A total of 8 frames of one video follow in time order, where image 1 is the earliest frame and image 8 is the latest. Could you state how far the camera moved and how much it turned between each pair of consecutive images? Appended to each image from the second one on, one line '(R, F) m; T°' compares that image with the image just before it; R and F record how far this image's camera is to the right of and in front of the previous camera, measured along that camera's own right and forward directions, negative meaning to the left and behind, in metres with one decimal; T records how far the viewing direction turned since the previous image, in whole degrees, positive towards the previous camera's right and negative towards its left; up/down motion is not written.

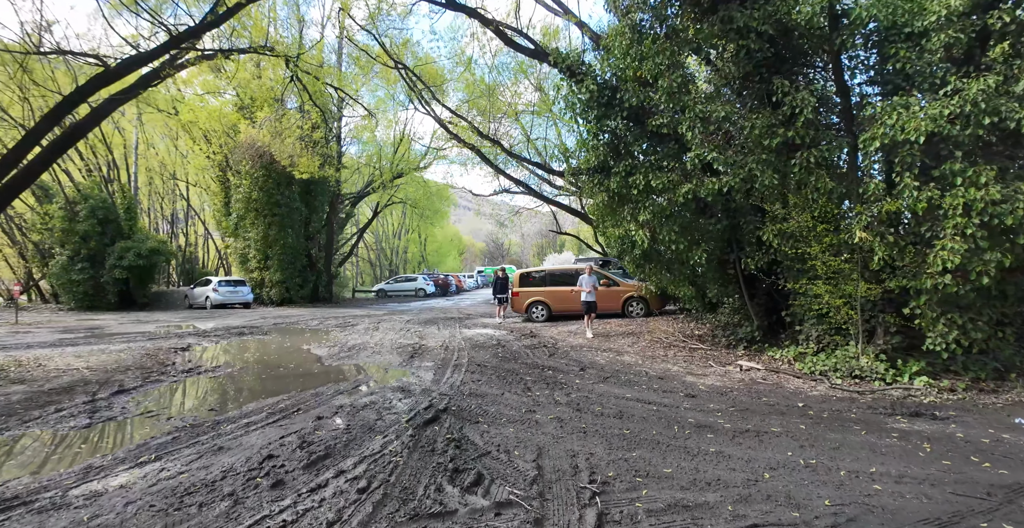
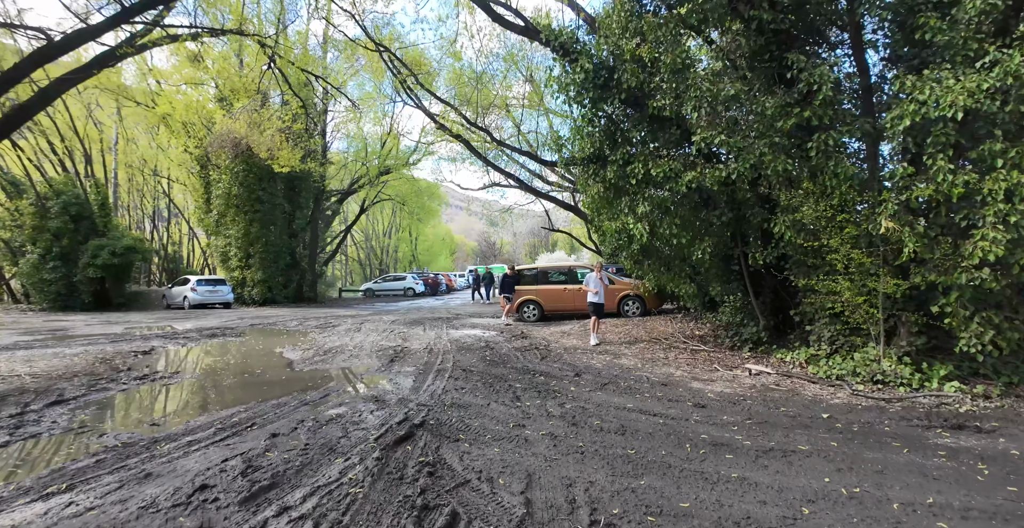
(+0.1, +0.7) m; +1°
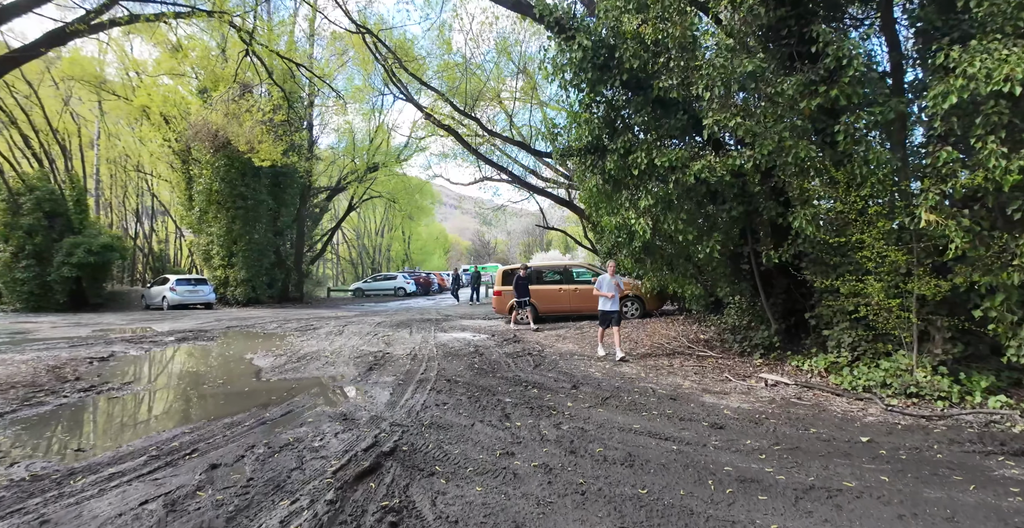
(+0.1, +0.8) m; +1°
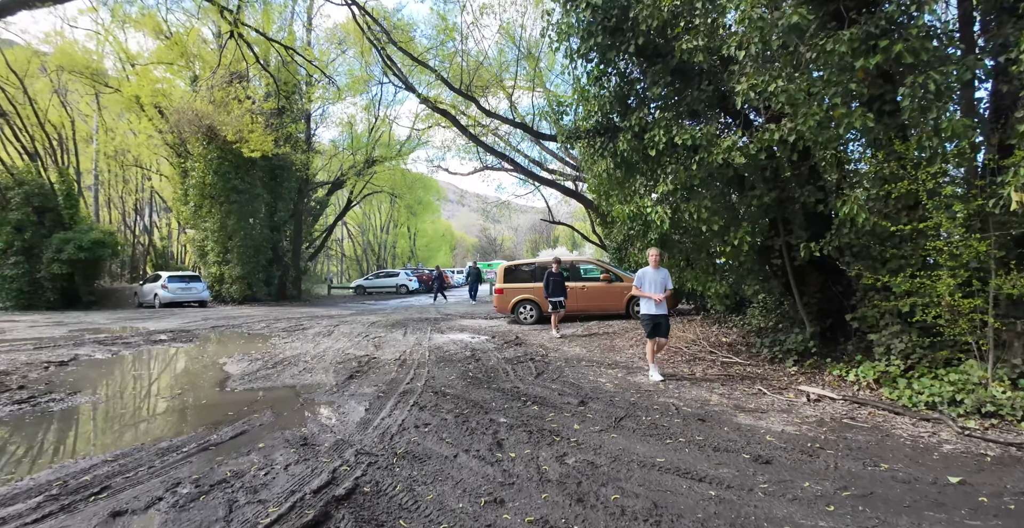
(+0.1, +0.9) m; -1°
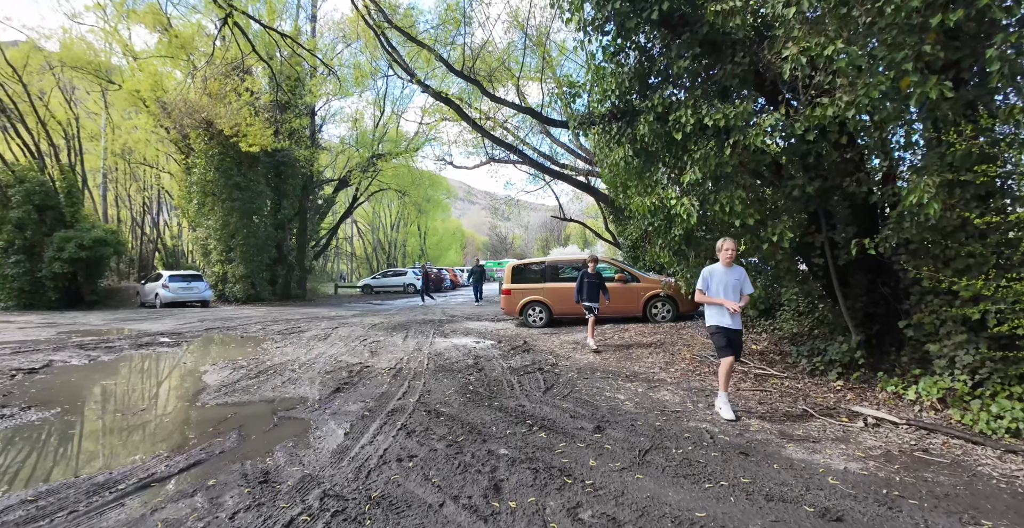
(+0.1, +0.8) m; -1°
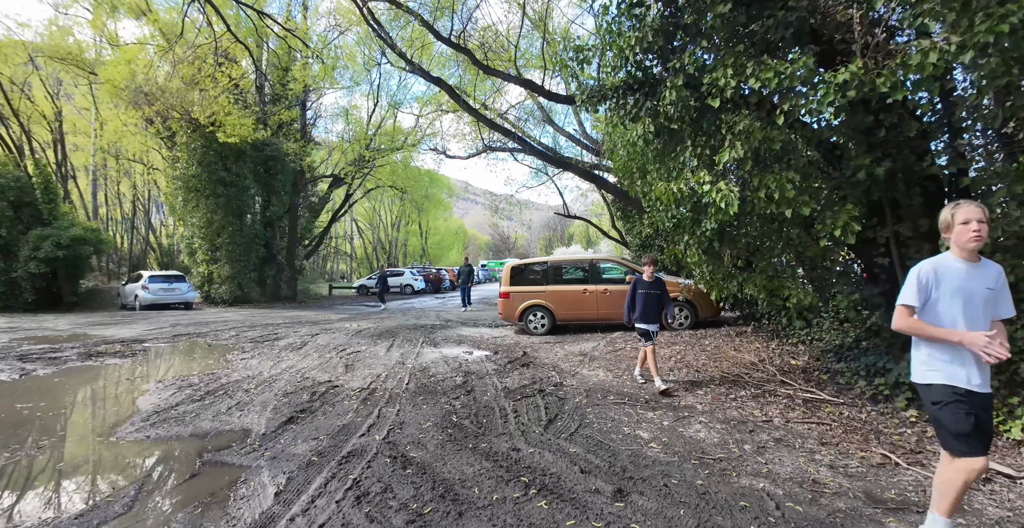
(+0.1, +1.2) m; 0°
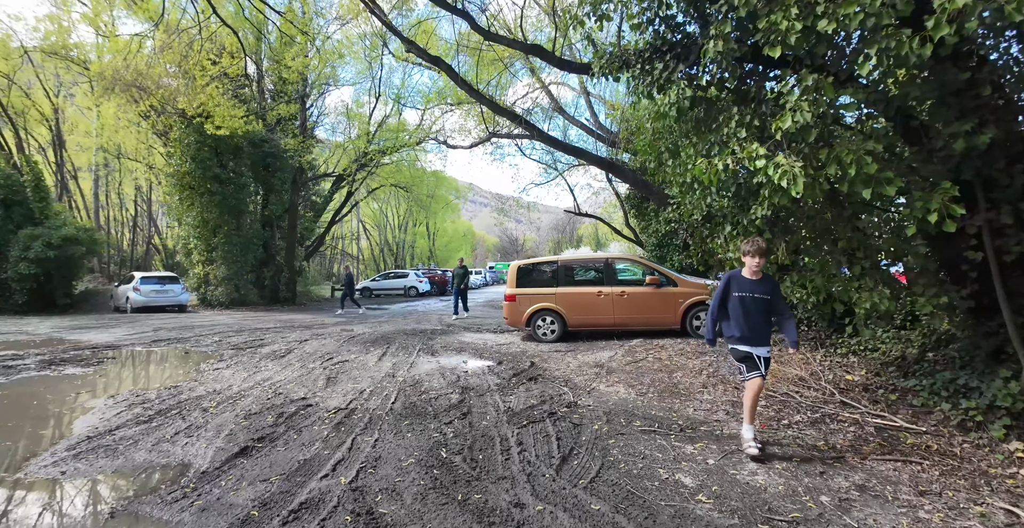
(0.0, +1.0) m; -1°
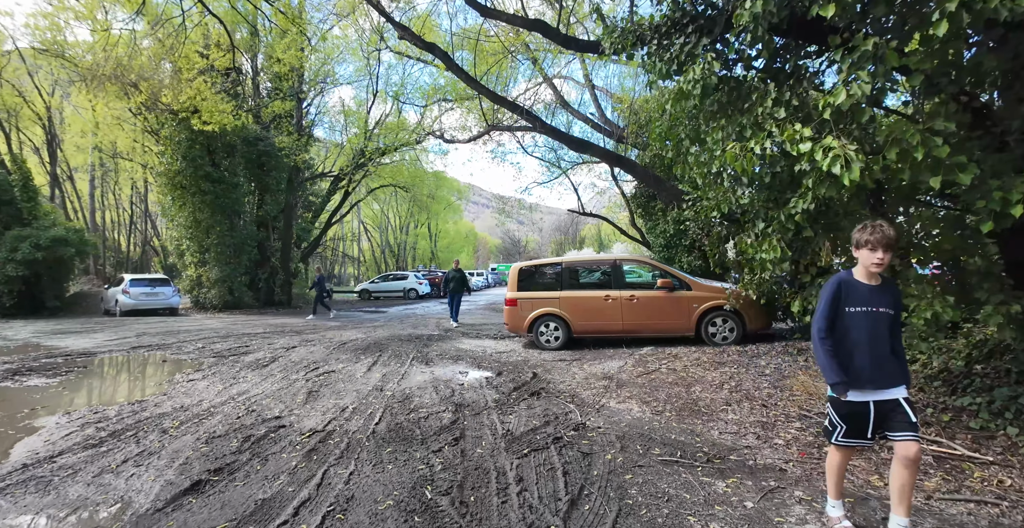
(0.0, +0.6) m; 0°
